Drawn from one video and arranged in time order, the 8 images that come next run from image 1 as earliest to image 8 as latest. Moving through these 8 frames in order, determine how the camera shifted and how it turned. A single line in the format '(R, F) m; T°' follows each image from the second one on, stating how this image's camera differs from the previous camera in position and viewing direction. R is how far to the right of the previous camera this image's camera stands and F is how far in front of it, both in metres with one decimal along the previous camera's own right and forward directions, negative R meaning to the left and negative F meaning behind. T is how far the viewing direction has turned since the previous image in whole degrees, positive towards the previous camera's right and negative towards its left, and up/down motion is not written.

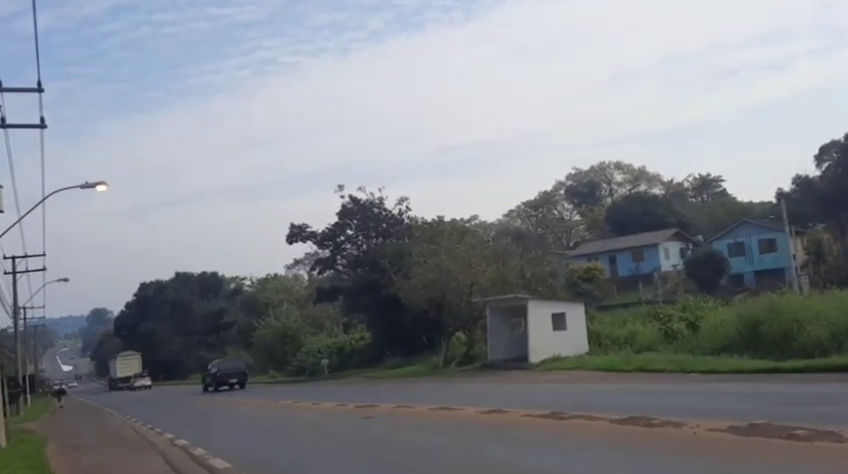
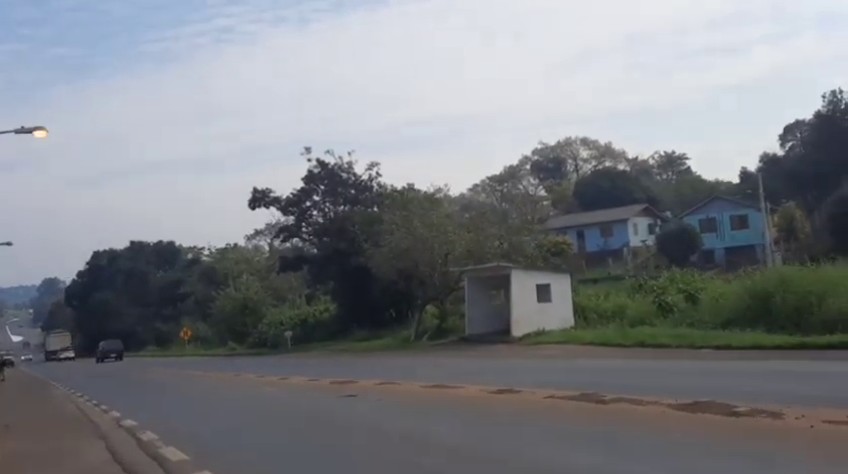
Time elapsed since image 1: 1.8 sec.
(-0.6, +2.6) m; +3°
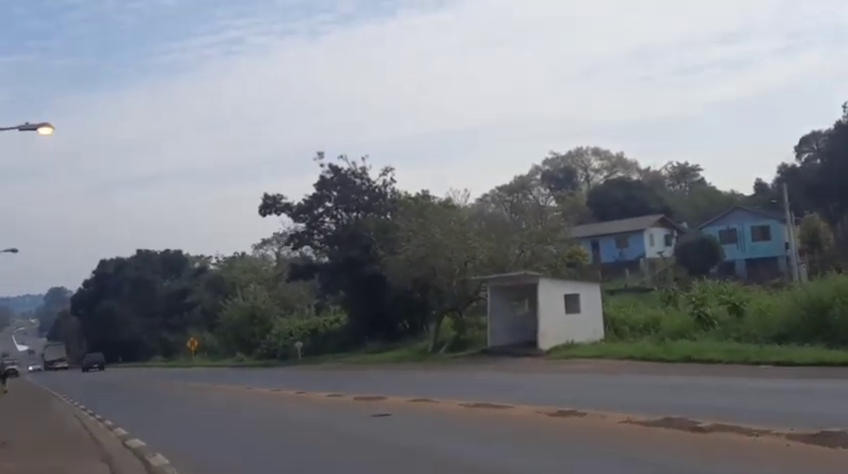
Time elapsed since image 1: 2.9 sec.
(-0.6, +1.5) m; 0°
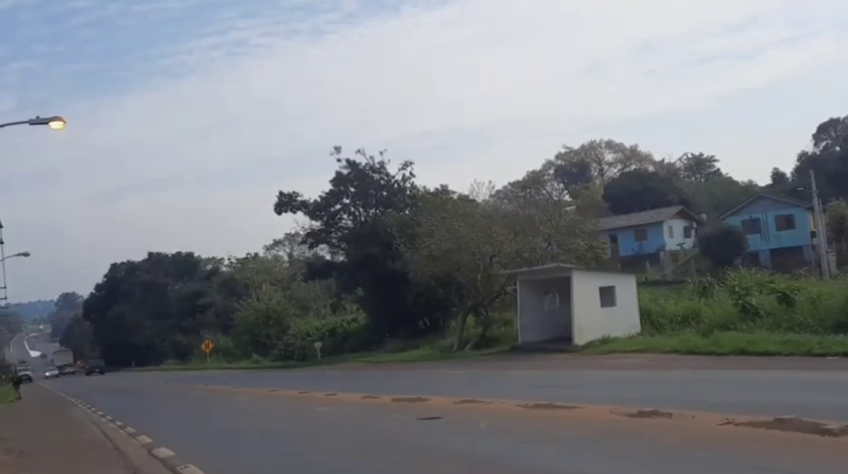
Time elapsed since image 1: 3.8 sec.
(-0.6, +1.2) m; -1°
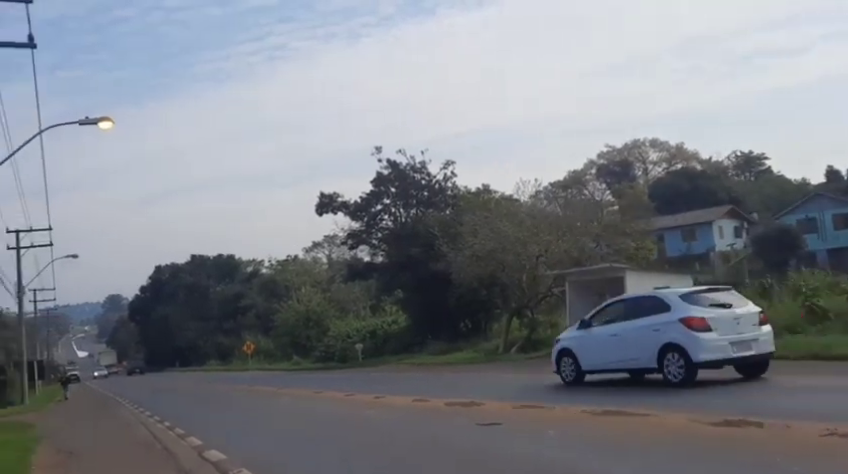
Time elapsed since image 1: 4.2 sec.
(-0.3, +0.8) m; -3°
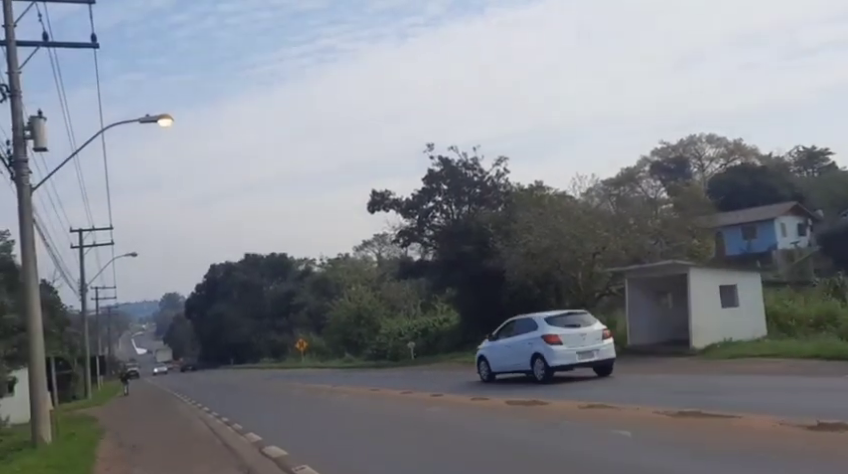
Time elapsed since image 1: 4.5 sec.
(-0.2, +0.4) m; -3°
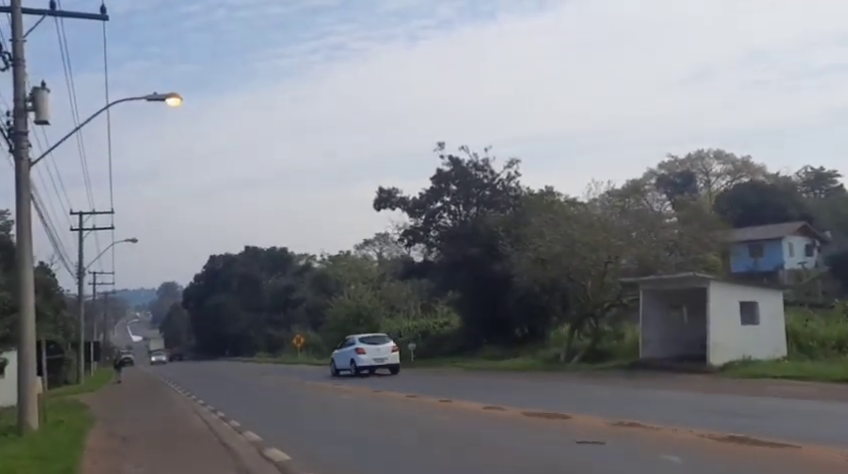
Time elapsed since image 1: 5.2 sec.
(-0.4, +1.0) m; 0°
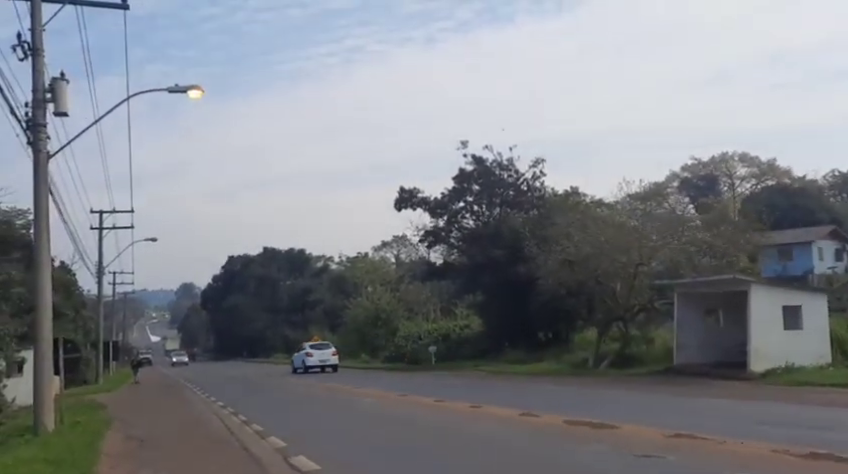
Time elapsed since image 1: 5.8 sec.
(-0.3, +0.9) m; -1°
